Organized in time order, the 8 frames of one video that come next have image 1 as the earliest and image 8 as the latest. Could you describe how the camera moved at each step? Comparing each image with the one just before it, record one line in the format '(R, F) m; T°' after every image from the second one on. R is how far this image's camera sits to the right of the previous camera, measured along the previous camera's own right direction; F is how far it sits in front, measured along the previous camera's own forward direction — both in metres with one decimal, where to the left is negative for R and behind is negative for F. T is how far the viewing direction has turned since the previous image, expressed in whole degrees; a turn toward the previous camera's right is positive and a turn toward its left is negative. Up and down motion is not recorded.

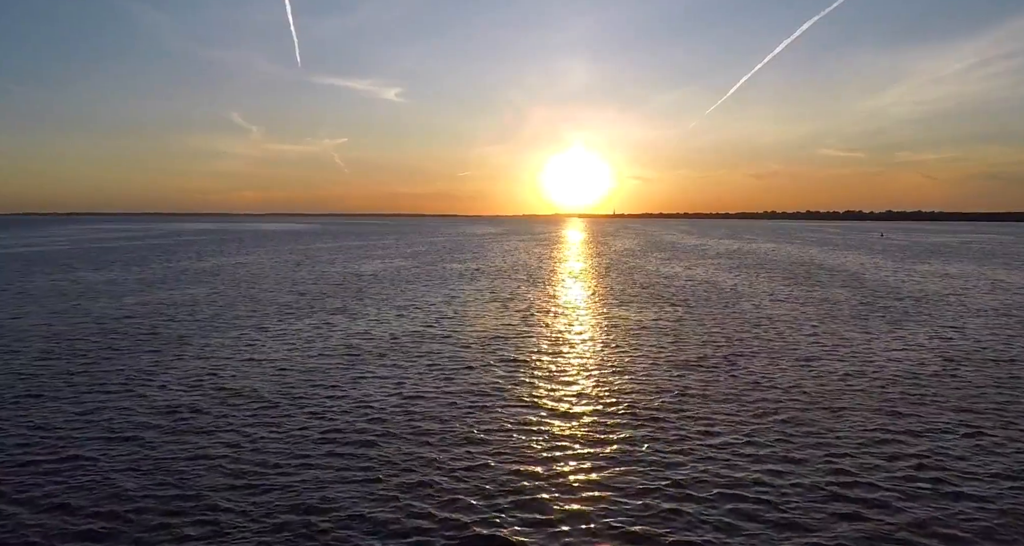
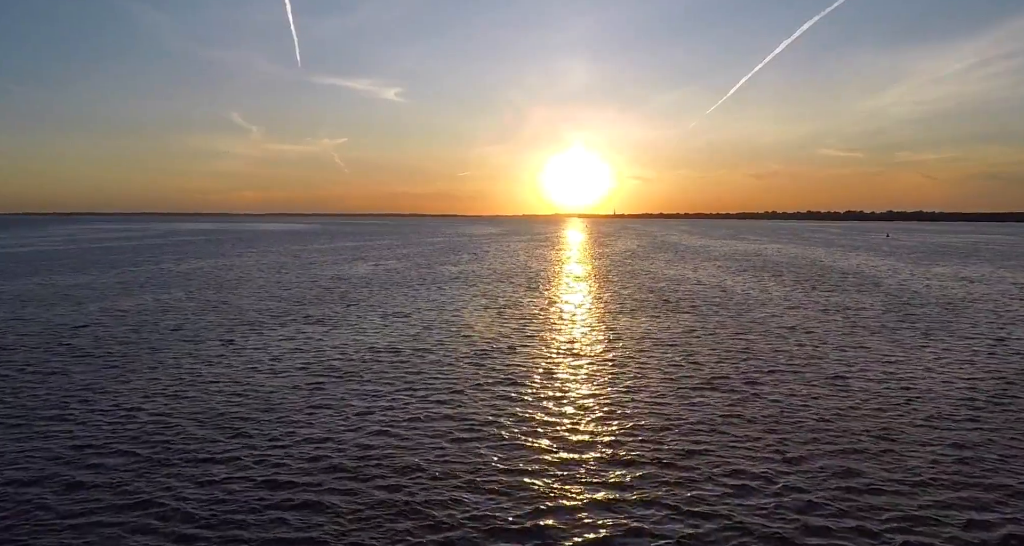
(+0.2, +2.3) m; 0°
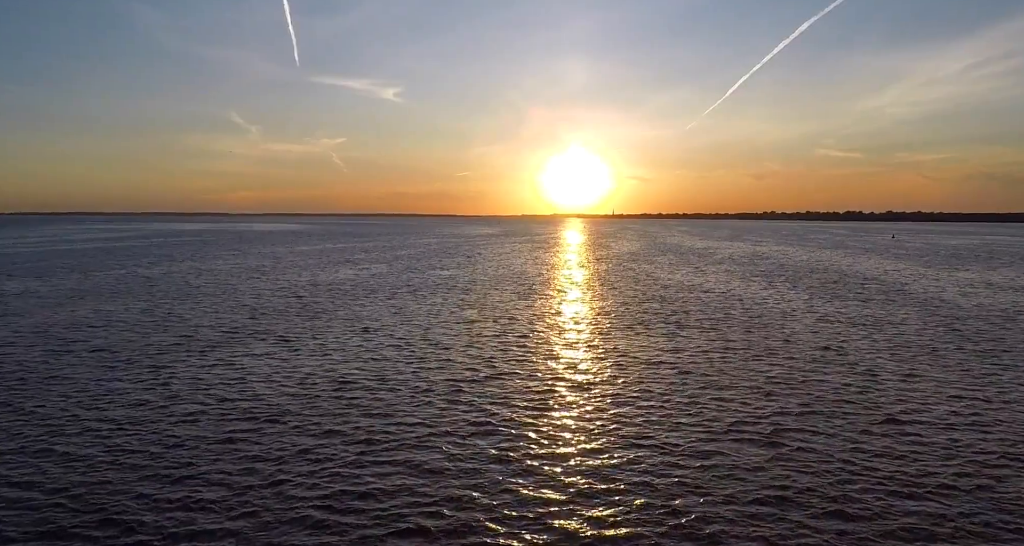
(+0.4, +3.6) m; 0°
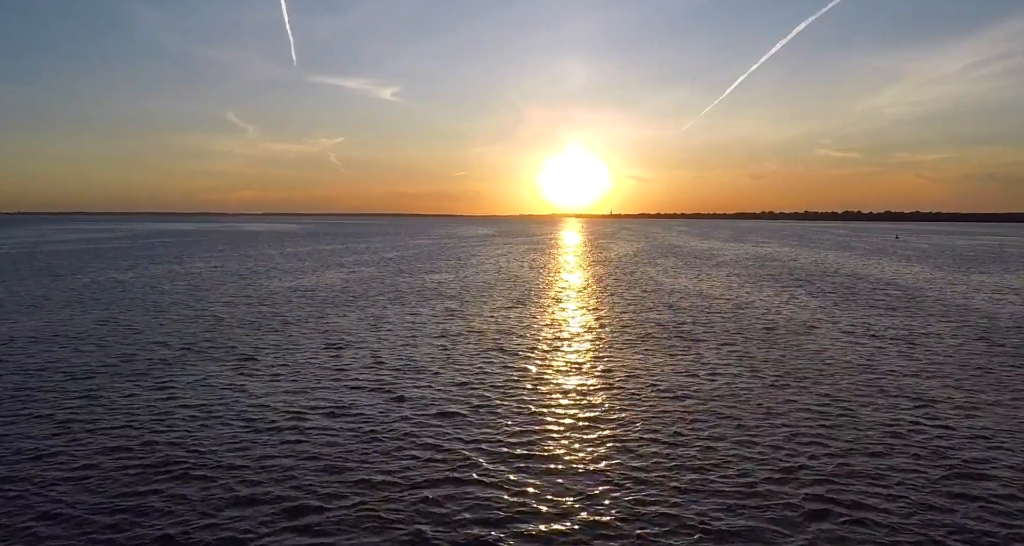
(+0.2, +2.7) m; 0°
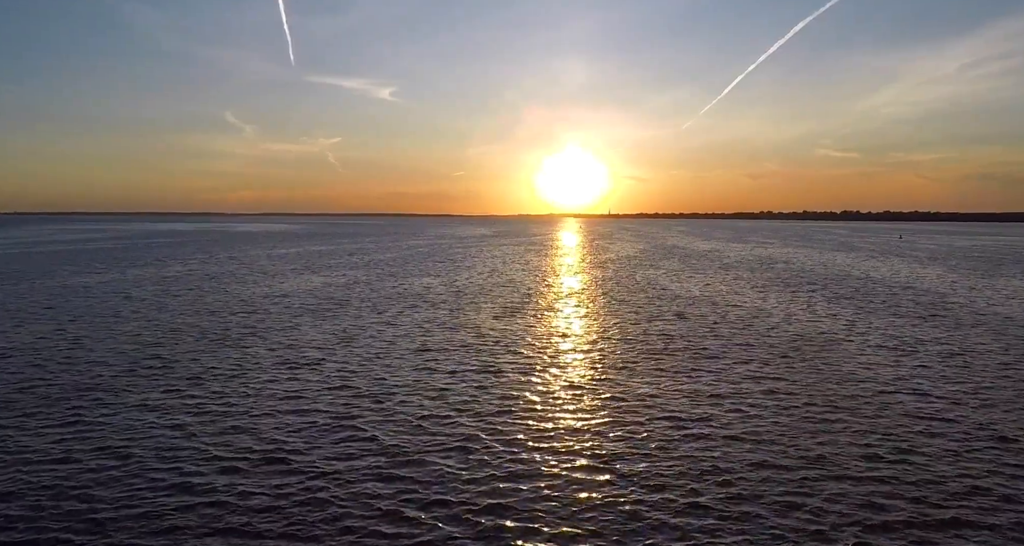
(+0.2, +2.6) m; 0°
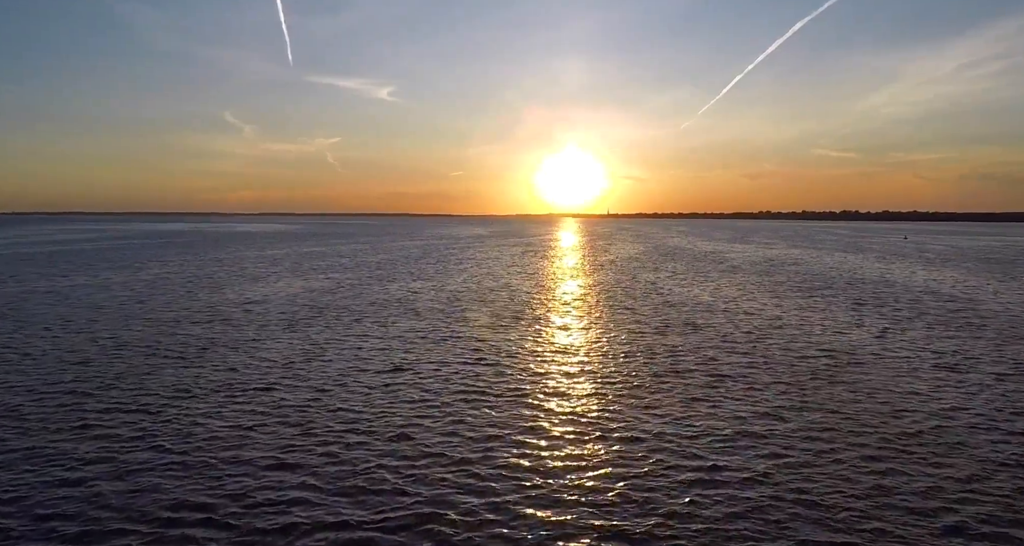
(+0.2, +2.7) m; 0°
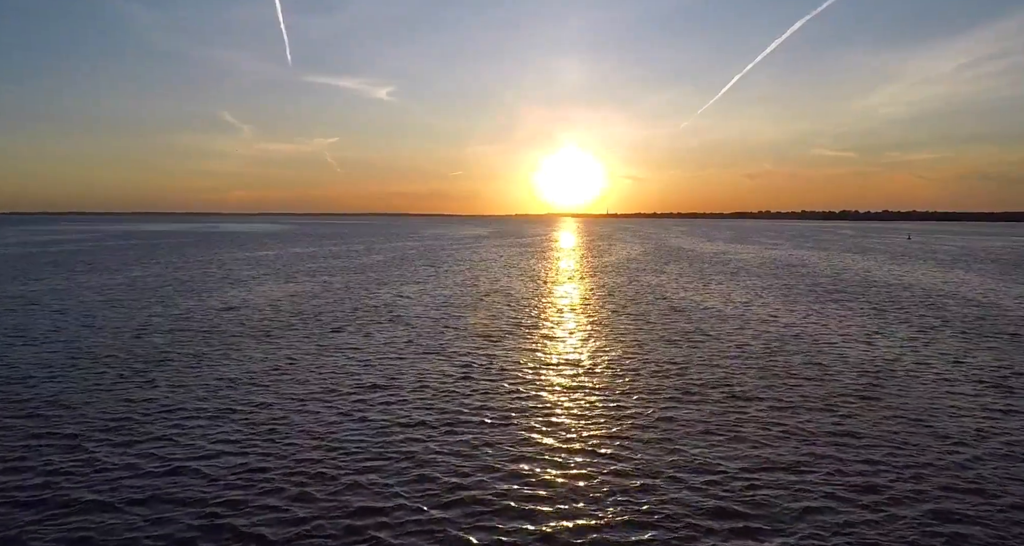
(+0.1, +2.1) m; 0°
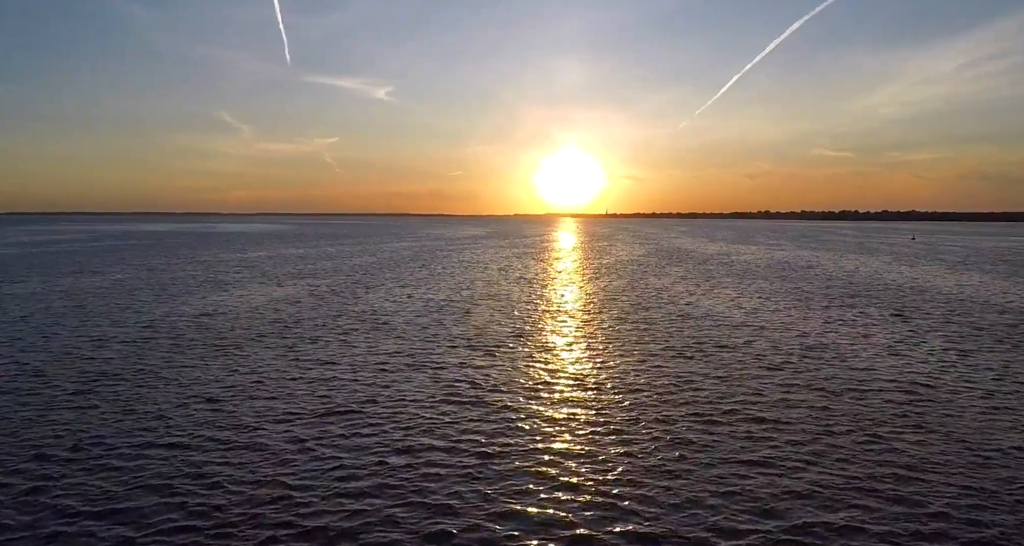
(+0.1, +1.9) m; 0°
